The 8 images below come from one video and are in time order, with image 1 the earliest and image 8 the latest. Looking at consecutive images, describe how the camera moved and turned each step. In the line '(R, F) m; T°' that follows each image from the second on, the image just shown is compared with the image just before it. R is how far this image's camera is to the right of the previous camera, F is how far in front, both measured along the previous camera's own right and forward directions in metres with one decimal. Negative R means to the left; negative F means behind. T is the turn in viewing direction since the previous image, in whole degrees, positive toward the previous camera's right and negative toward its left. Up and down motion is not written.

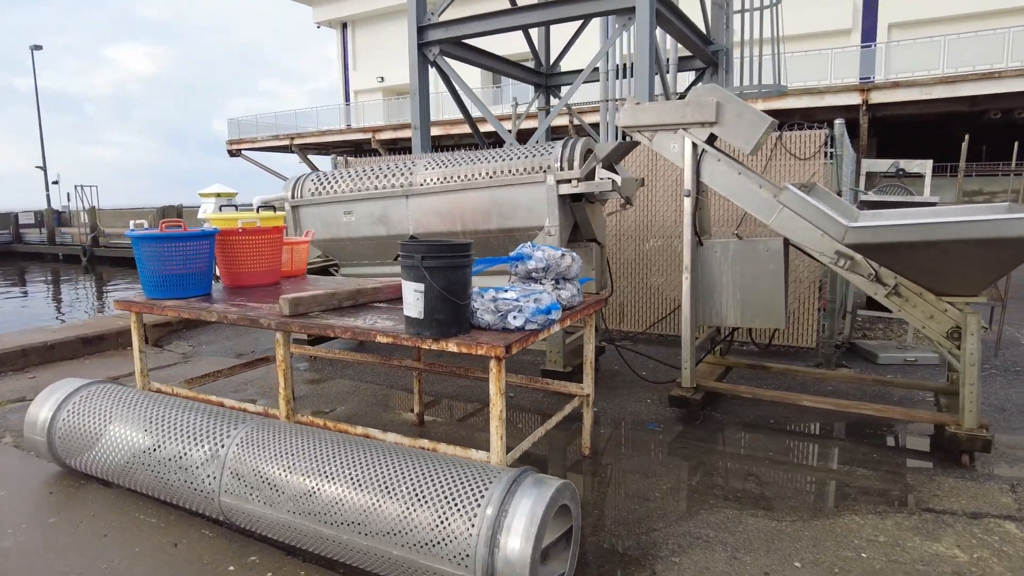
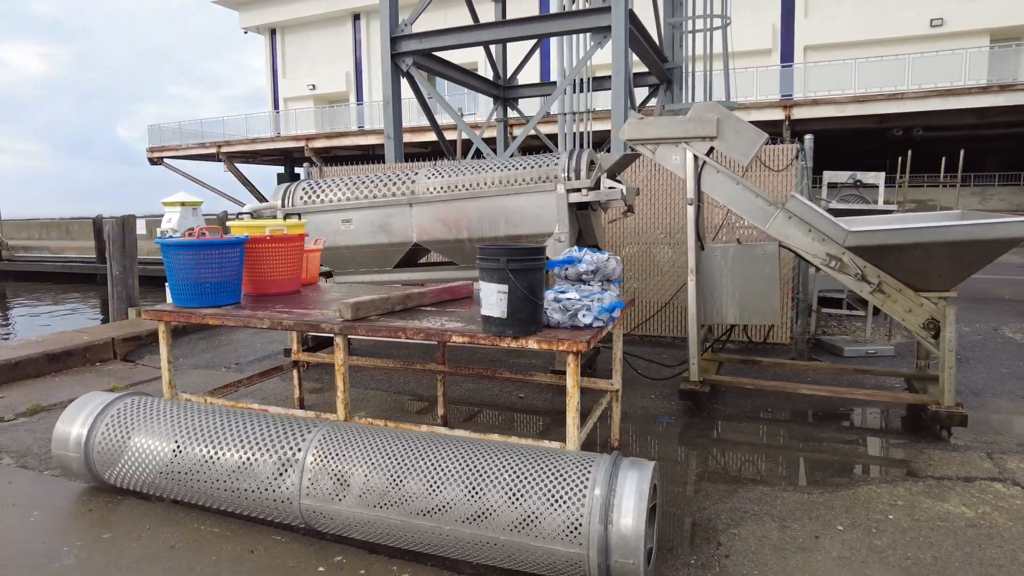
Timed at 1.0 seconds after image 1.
(-0.6, -0.1) m; +7°
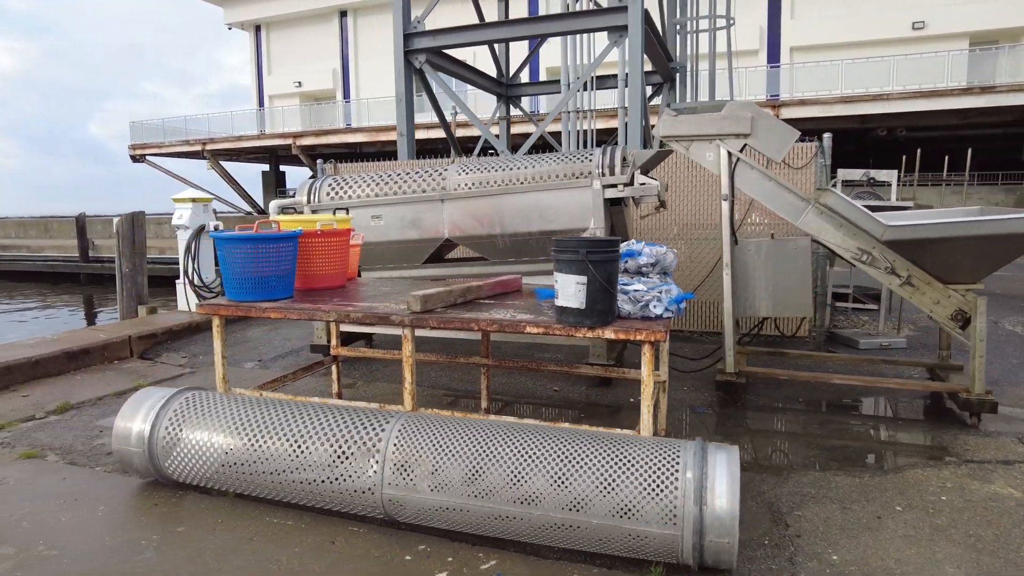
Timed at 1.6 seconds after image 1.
(-0.4, 0.0) m; +2°
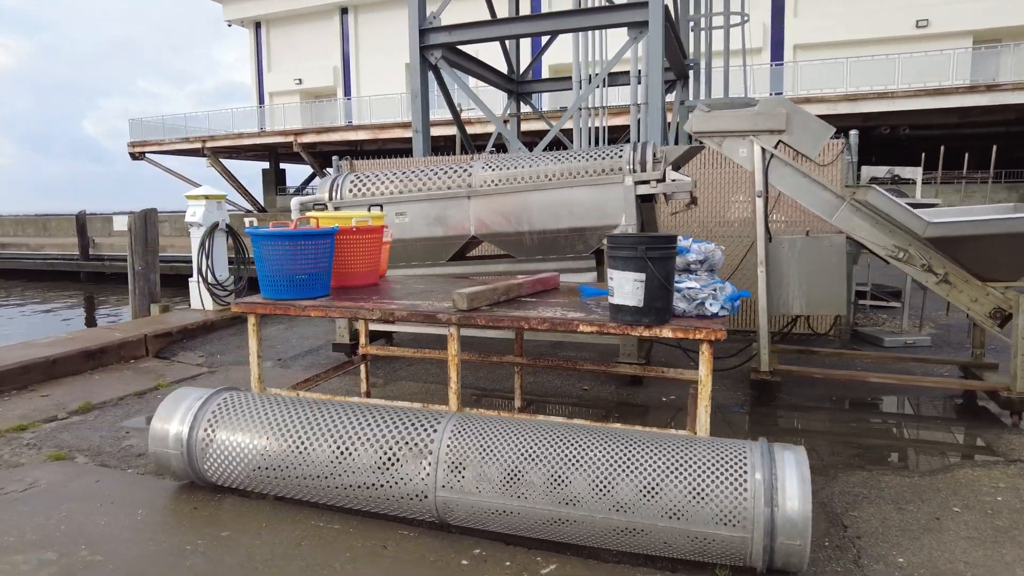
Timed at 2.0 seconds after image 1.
(-0.2, +0.1) m; 0°
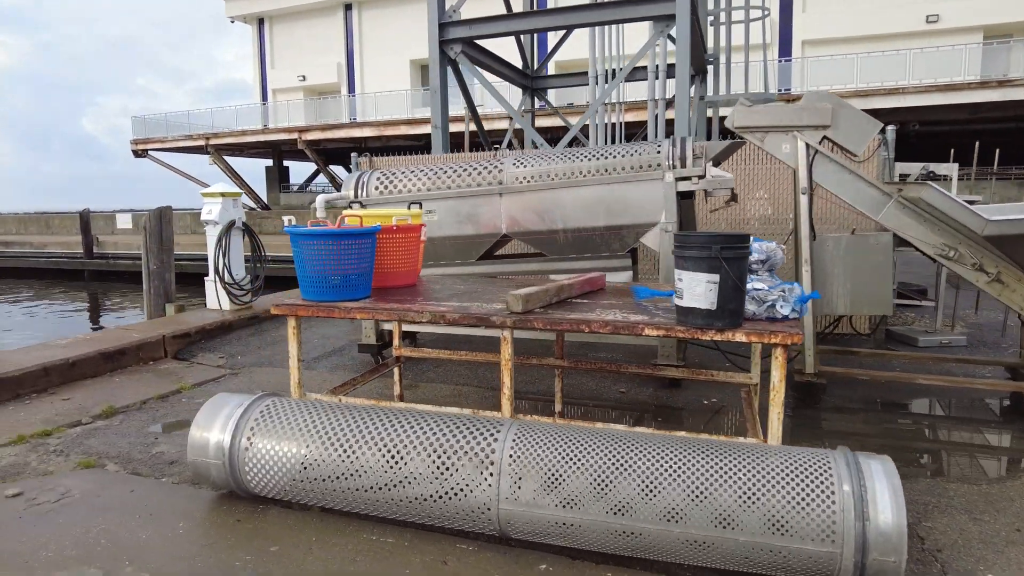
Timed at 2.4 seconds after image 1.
(-0.2, +0.1) m; 0°
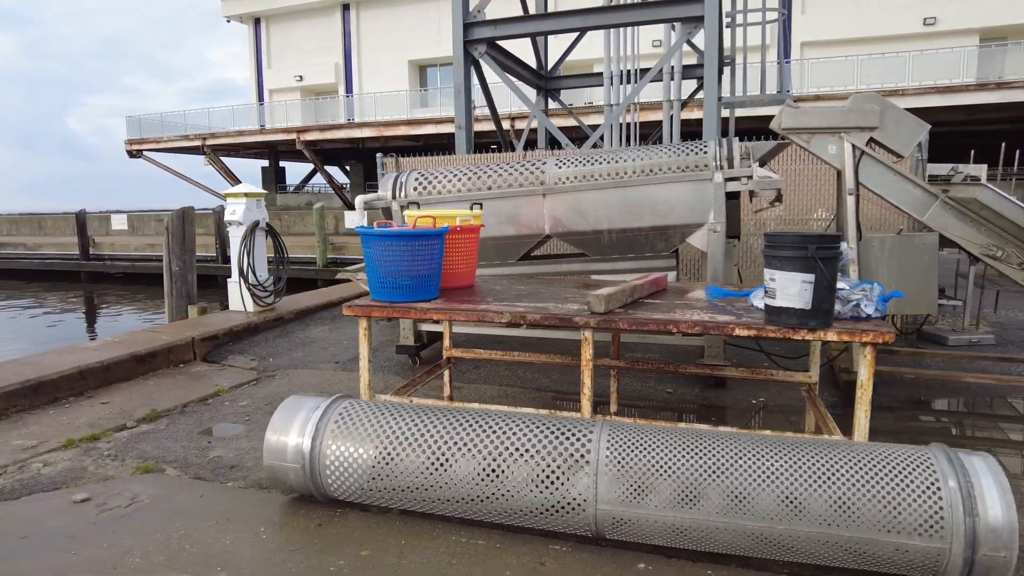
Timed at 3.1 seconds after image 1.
(-0.4, 0.0) m; +1°
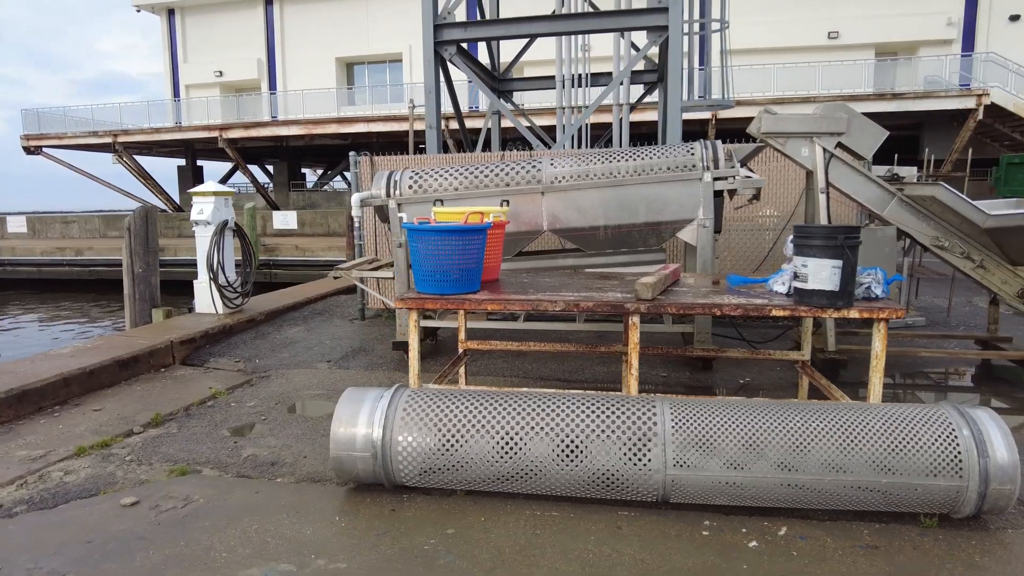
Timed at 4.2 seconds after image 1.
(-0.6, -0.1) m; +8°
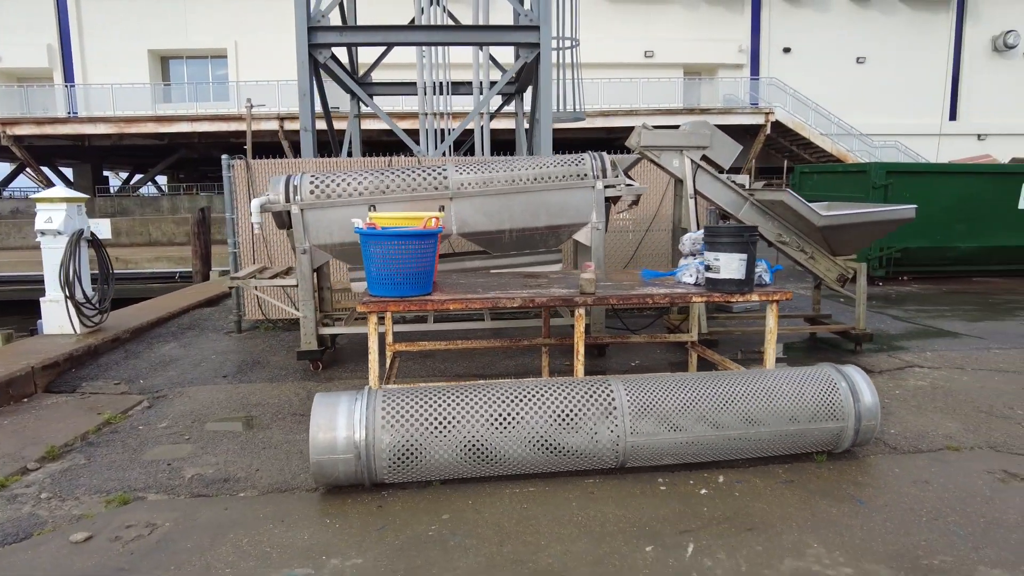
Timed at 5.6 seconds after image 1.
(-0.6, -0.2) m; +15°
